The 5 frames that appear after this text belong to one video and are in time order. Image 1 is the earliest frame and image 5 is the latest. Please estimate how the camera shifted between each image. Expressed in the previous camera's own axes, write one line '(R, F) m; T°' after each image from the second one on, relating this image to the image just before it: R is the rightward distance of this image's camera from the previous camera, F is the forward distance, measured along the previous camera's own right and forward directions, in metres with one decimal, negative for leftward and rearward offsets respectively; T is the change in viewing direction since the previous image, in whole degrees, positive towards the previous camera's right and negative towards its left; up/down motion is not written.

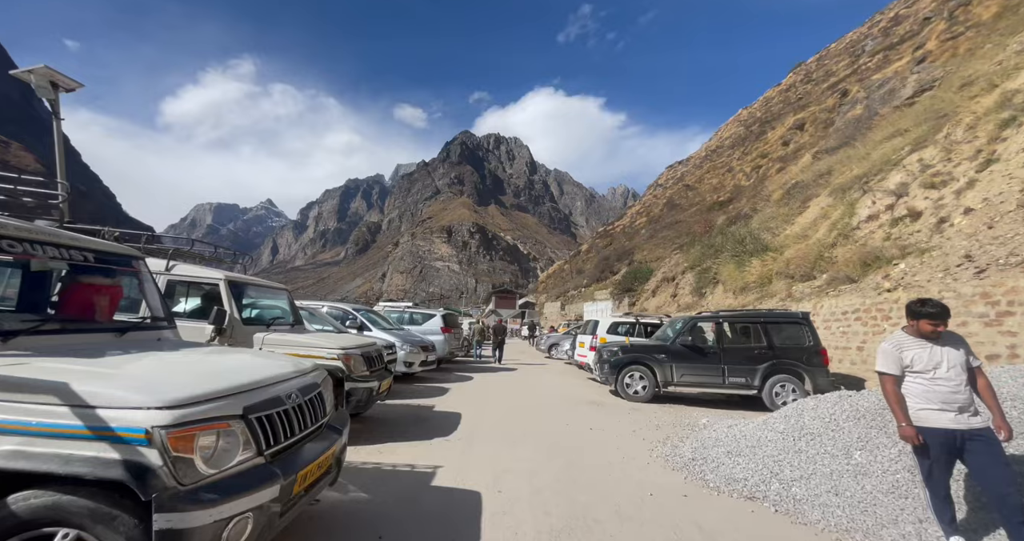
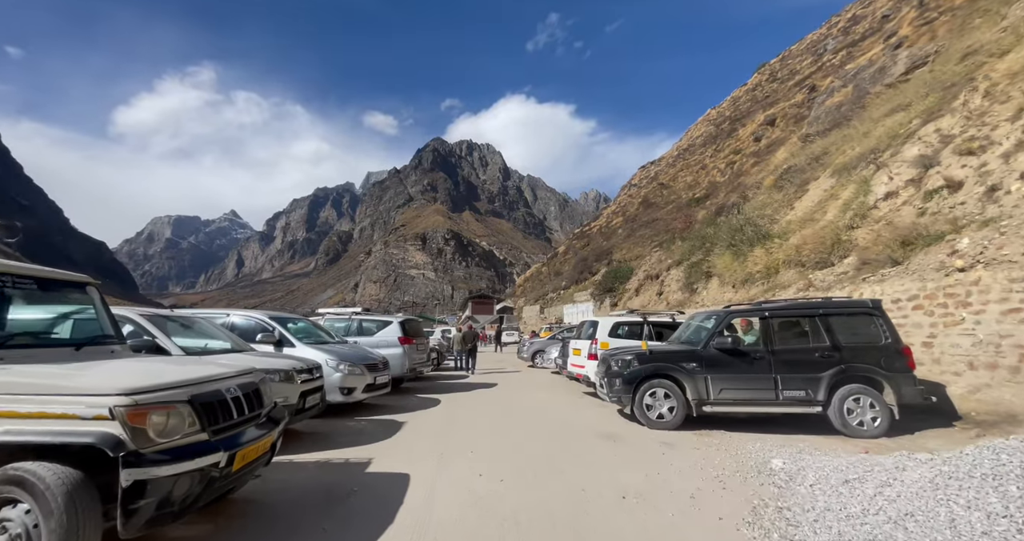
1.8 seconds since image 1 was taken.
(0.0, +2.5) m; +3°
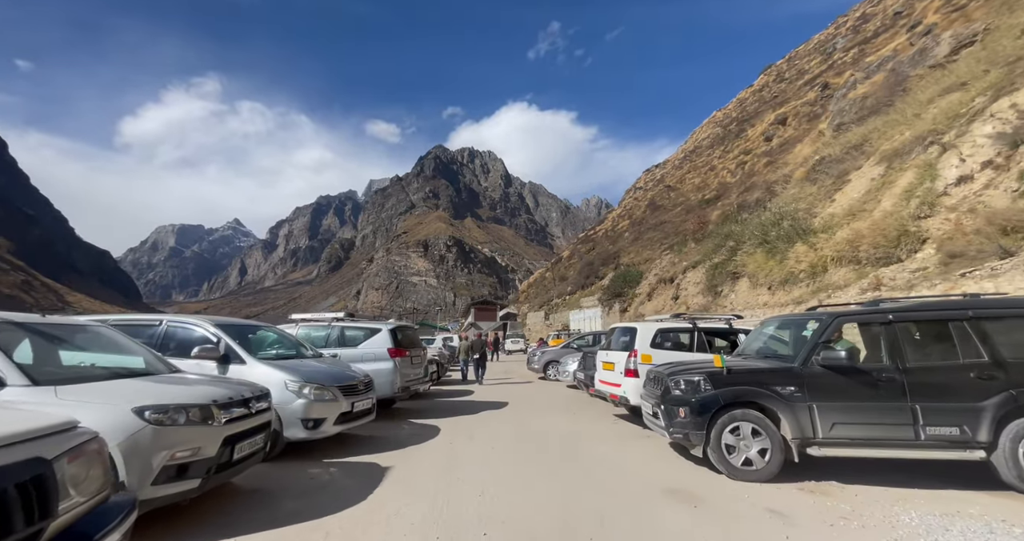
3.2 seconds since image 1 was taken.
(-0.3, +1.9) m; 0°
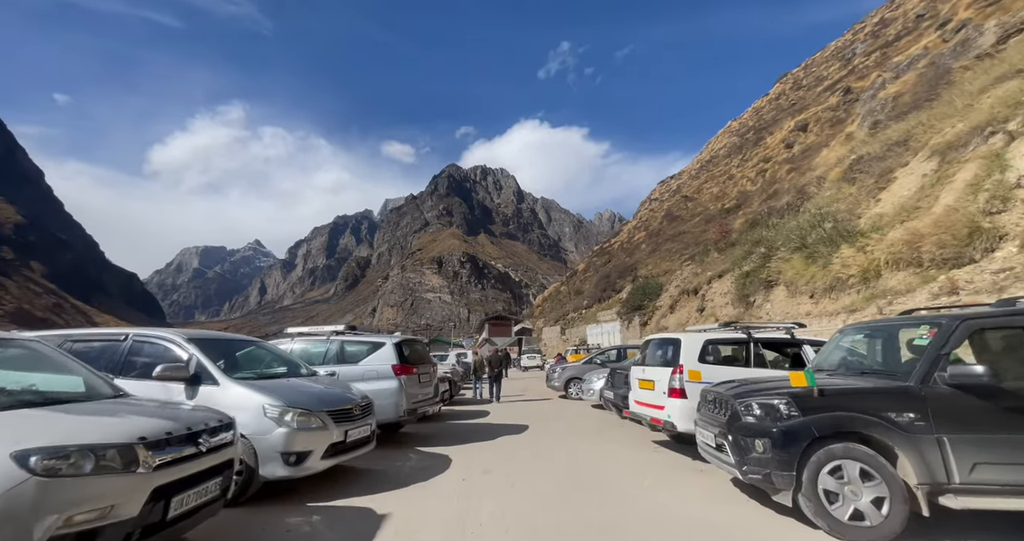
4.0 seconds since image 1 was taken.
(-0.1, +1.1) m; -2°
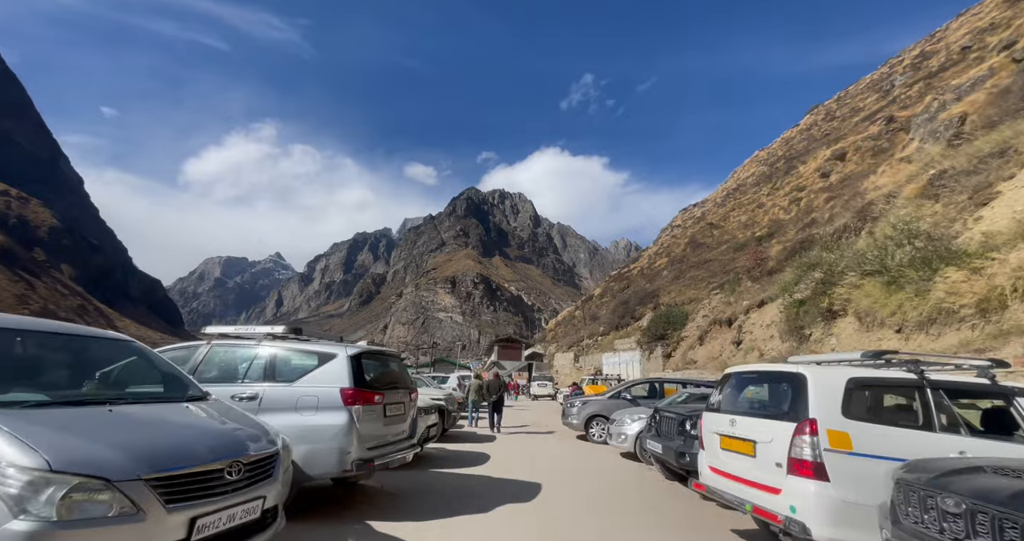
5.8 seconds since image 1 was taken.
(0.0, +2.6) m; -2°
